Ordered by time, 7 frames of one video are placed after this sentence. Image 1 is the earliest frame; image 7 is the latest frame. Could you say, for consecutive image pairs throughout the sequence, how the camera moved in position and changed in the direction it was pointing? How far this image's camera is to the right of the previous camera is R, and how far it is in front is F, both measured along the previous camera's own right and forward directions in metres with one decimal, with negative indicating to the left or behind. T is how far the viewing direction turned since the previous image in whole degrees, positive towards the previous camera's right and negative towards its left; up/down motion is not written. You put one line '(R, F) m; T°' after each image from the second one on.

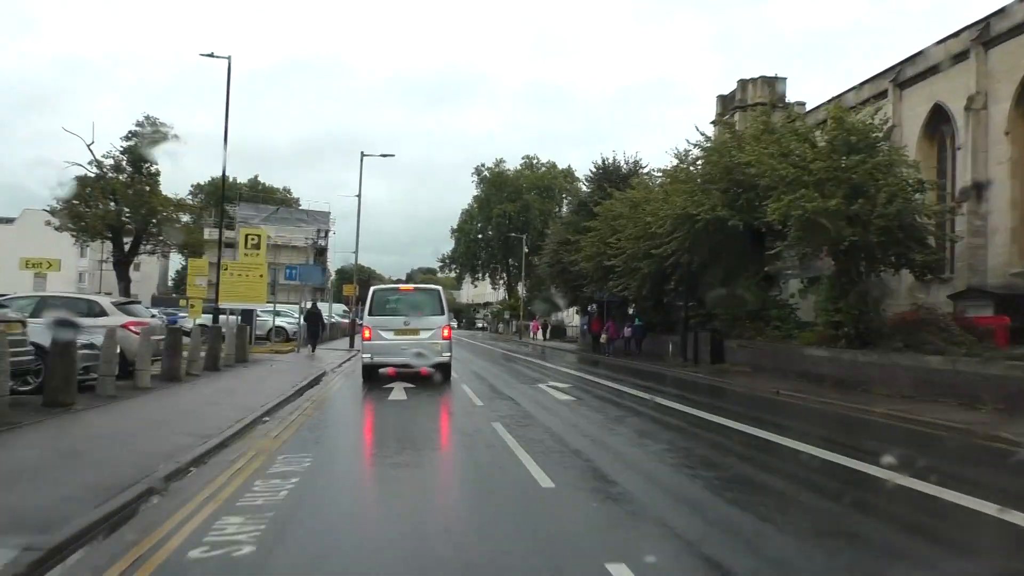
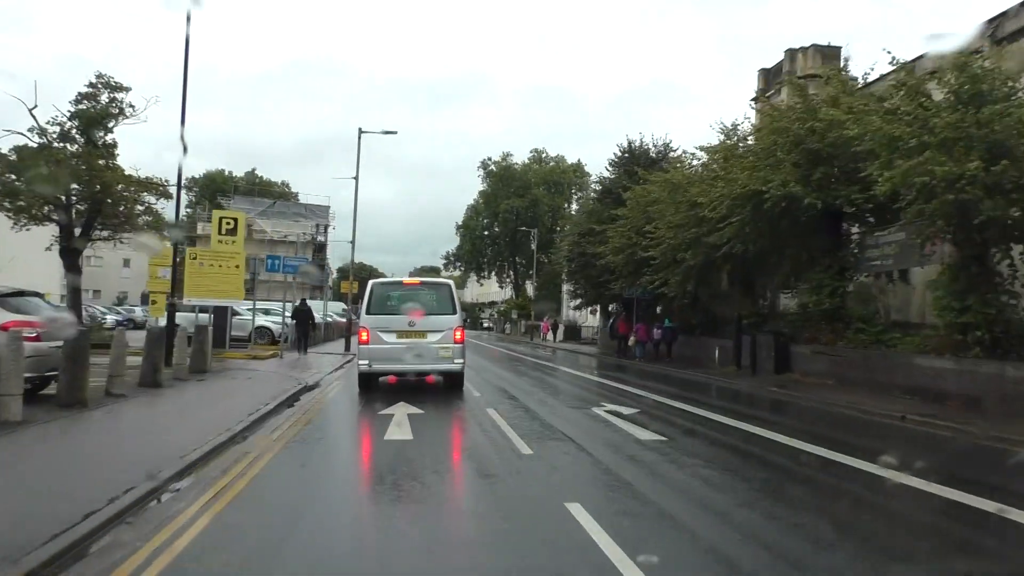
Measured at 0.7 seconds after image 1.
(-0.5, +3.7) m; 0°
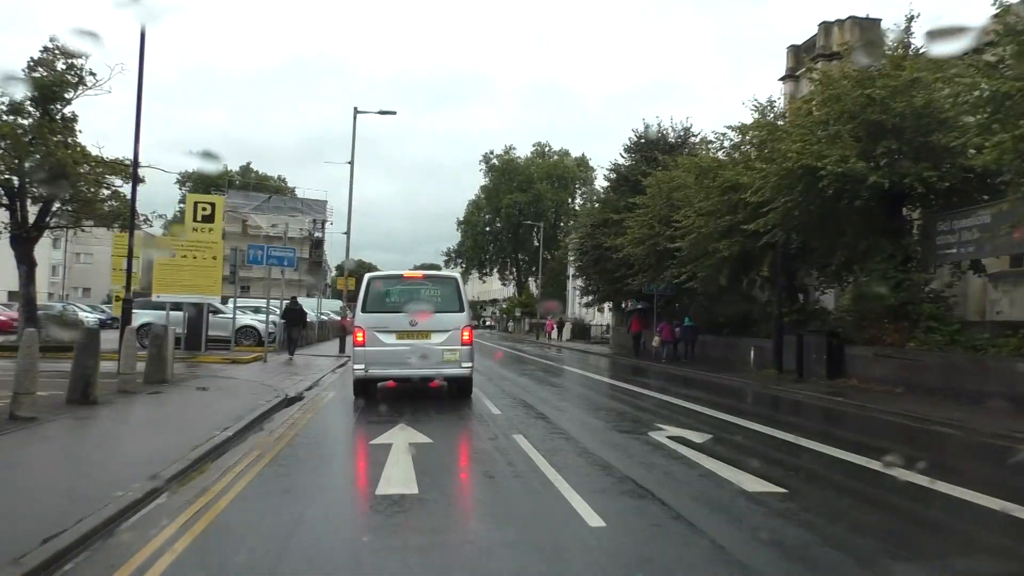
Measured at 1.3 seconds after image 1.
(-0.3, +2.4) m; 0°
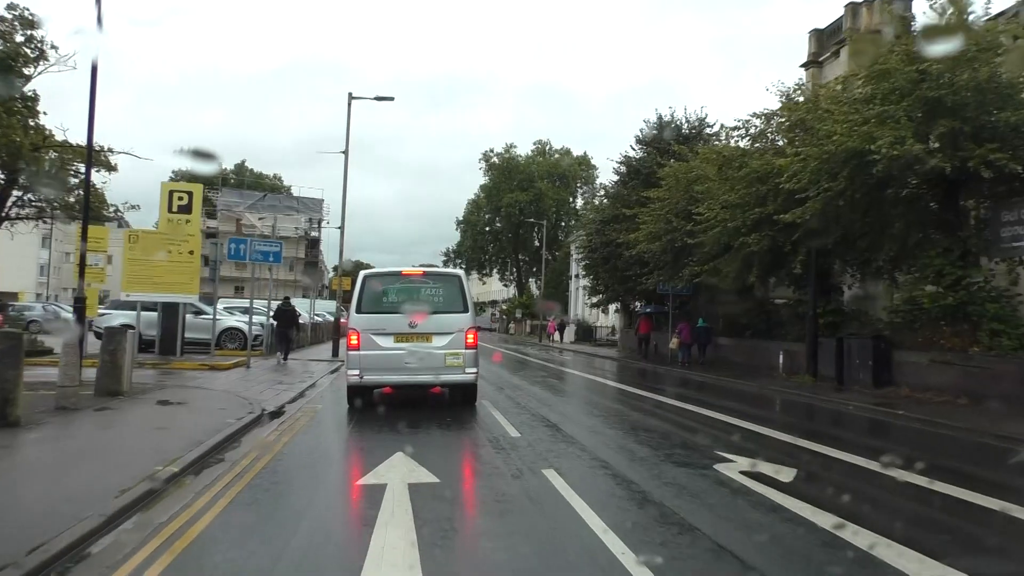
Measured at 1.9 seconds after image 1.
(-0.2, +1.7) m; 0°
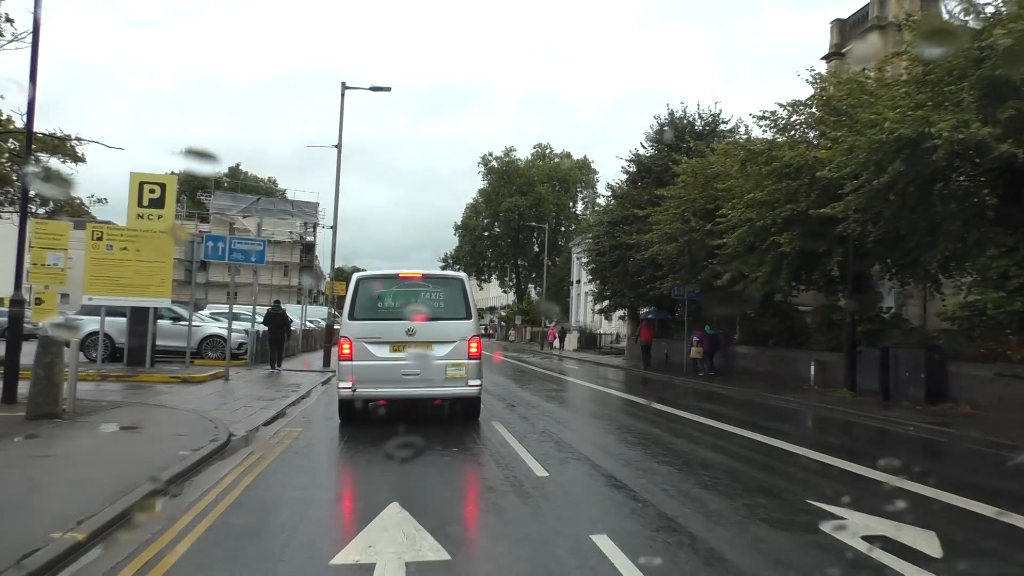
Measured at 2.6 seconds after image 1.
(-0.2, +1.6) m; 0°
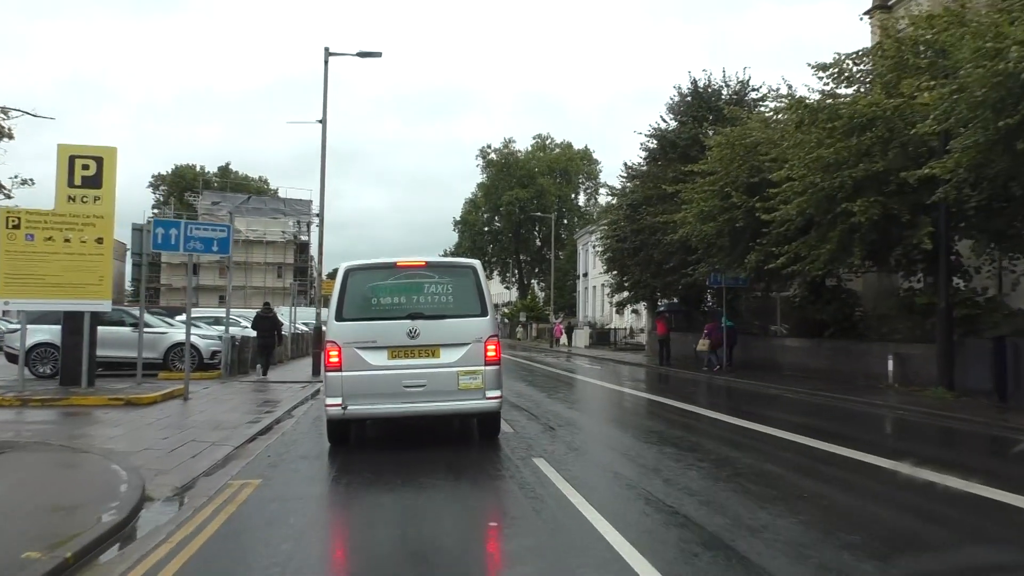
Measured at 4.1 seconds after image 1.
(-0.4, +2.8) m; 0°
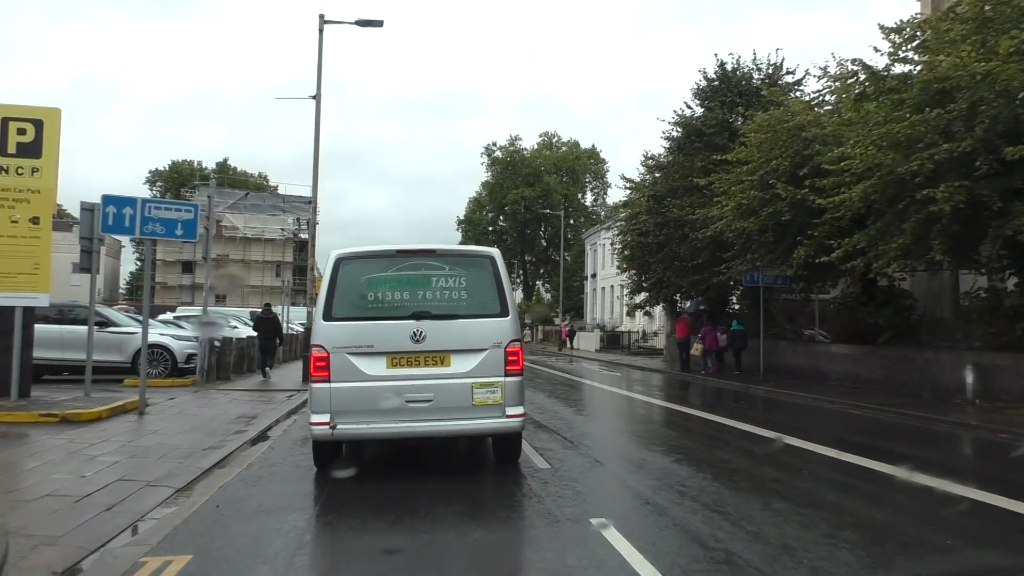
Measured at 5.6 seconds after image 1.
(-0.3, +2.0) m; 0°
